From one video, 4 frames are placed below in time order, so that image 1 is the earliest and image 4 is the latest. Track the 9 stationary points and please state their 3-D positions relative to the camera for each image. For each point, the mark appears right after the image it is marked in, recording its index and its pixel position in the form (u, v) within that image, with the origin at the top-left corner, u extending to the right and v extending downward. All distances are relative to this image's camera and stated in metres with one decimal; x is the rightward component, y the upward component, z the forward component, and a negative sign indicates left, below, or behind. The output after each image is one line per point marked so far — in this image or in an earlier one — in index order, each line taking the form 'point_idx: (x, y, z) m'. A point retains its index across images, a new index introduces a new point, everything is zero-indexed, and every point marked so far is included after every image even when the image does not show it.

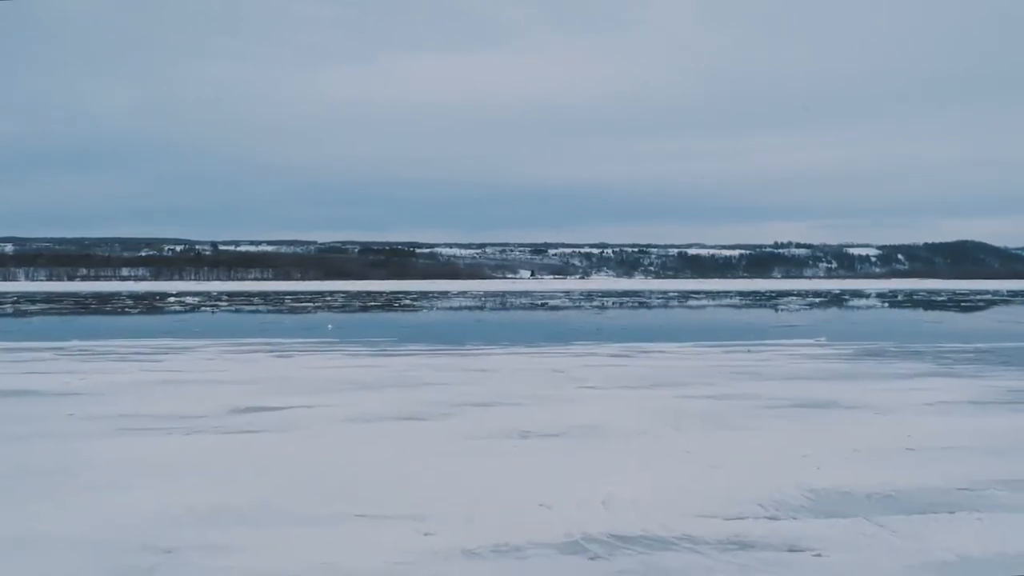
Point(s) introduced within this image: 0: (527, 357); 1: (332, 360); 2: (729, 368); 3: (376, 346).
0: (+0.1, -0.4, +9.3) m
1: (-1.0, -0.4, +9.1) m
2: (+1.1, -0.4, +8.1) m
3: (-0.9, -0.4, +10.7) m
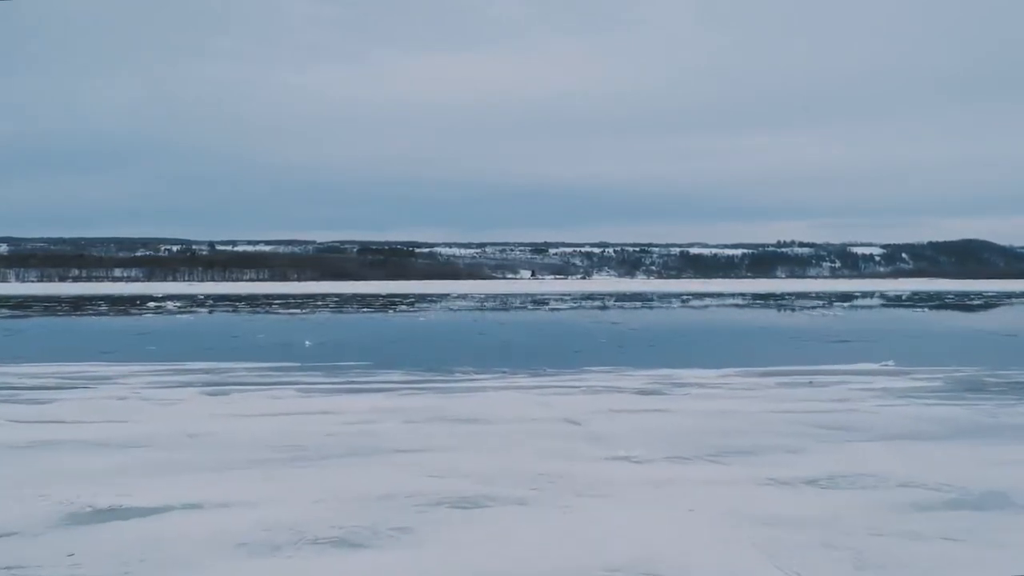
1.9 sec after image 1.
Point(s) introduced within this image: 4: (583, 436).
0: (+0.1, -0.5, +7.2) m
1: (-1.0, -0.5, +7.0) m
2: (+1.0, -0.5, +6.0) m
3: (-0.9, -0.4, +8.6) m
4: (+0.2, -0.5, +5.4) m
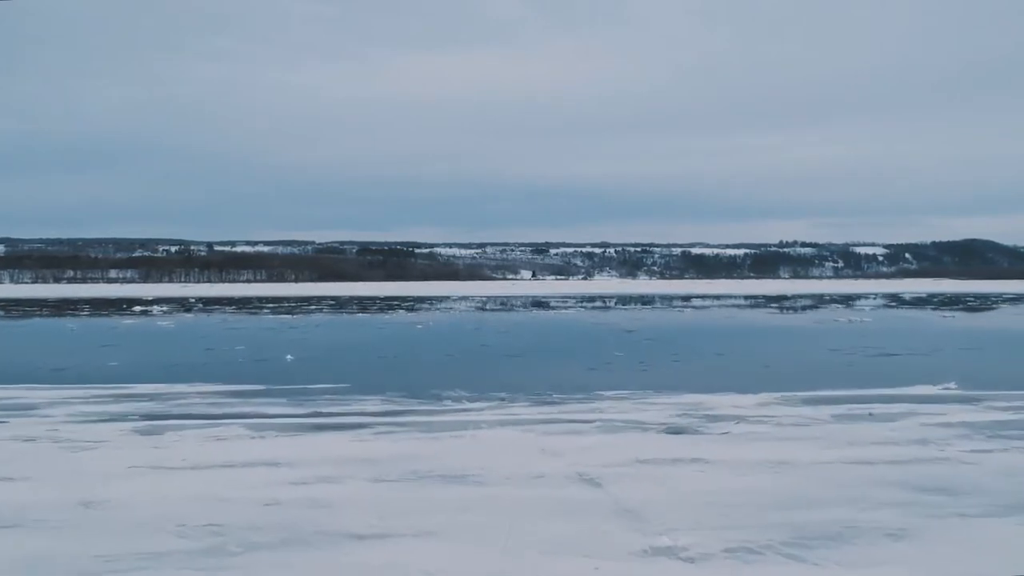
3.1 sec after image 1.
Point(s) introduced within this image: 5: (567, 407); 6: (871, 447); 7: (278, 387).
0: (+0.1, -0.5, +5.8) m
1: (-1.0, -0.5, +5.7) m
2: (+1.0, -0.5, +4.6) m
3: (-0.9, -0.5, +7.2) m
4: (+0.2, -0.5, +4.0) m
5: (+0.2, -0.5, +7.0) m
6: (+1.2, -0.5, +5.4) m
7: (-1.2, -0.5, +8.4) m
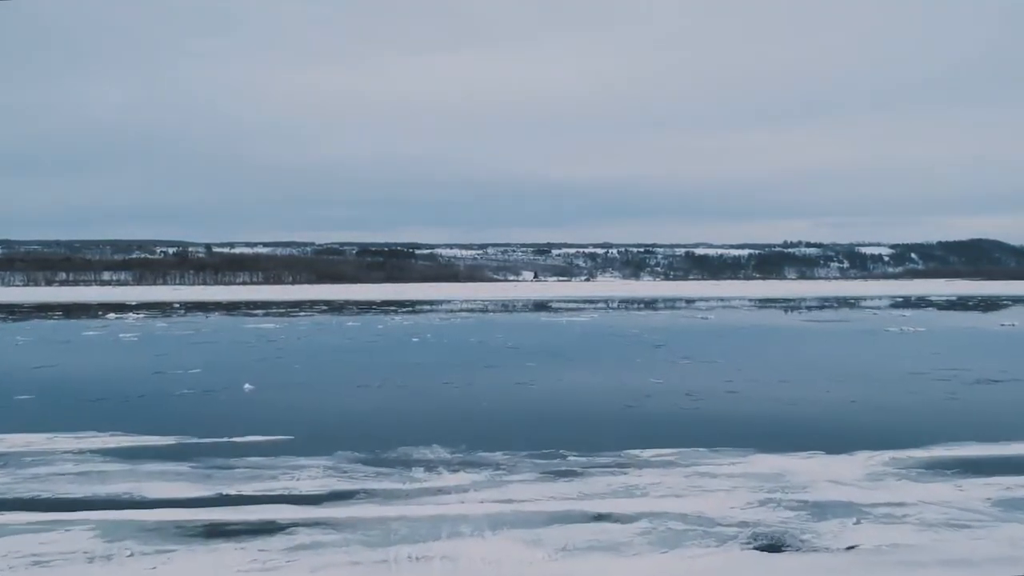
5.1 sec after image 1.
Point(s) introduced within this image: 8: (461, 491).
0: (+0.1, -0.6, +3.6) m
1: (-1.0, -0.6, +3.5) m
2: (+1.0, -0.6, +2.4) m
3: (-0.9, -0.6, +5.0) m
4: (+0.2, -0.6, +1.8) m
5: (+0.2, -0.6, +4.8) m
6: (+1.2, -0.6, +3.2) m
7: (-1.2, -0.6, +6.2) m
8: (-0.2, -0.6, +4.7) m
